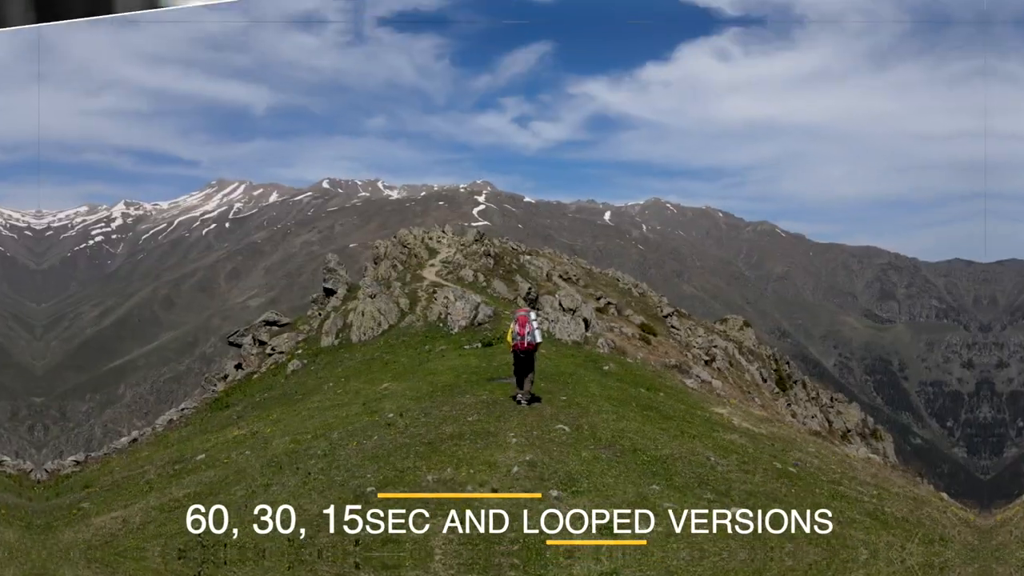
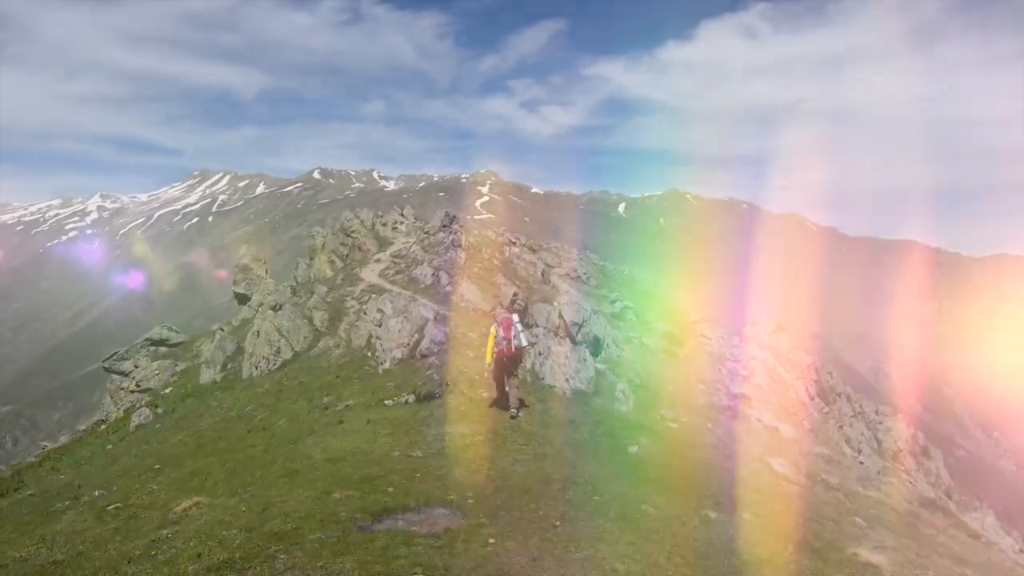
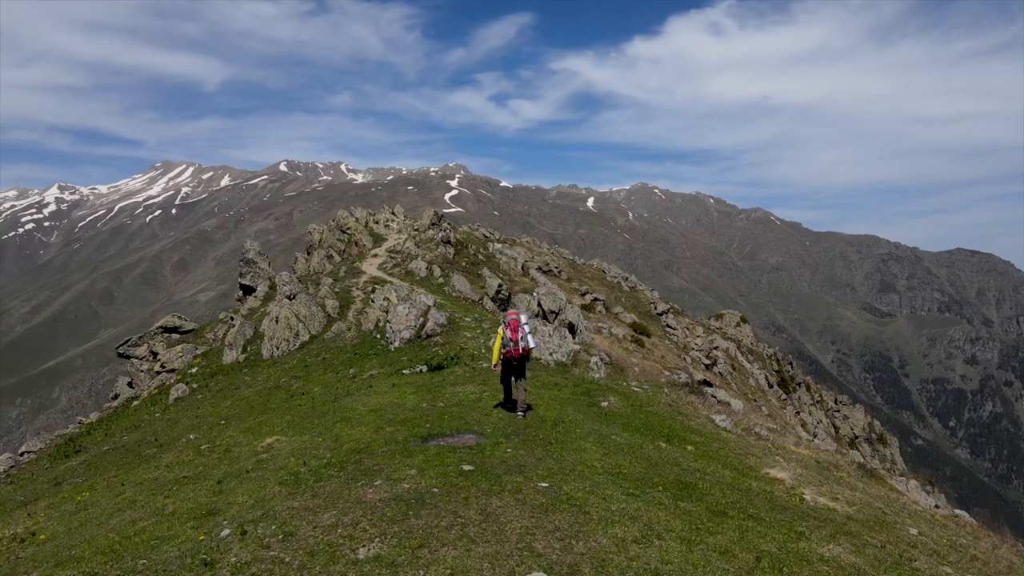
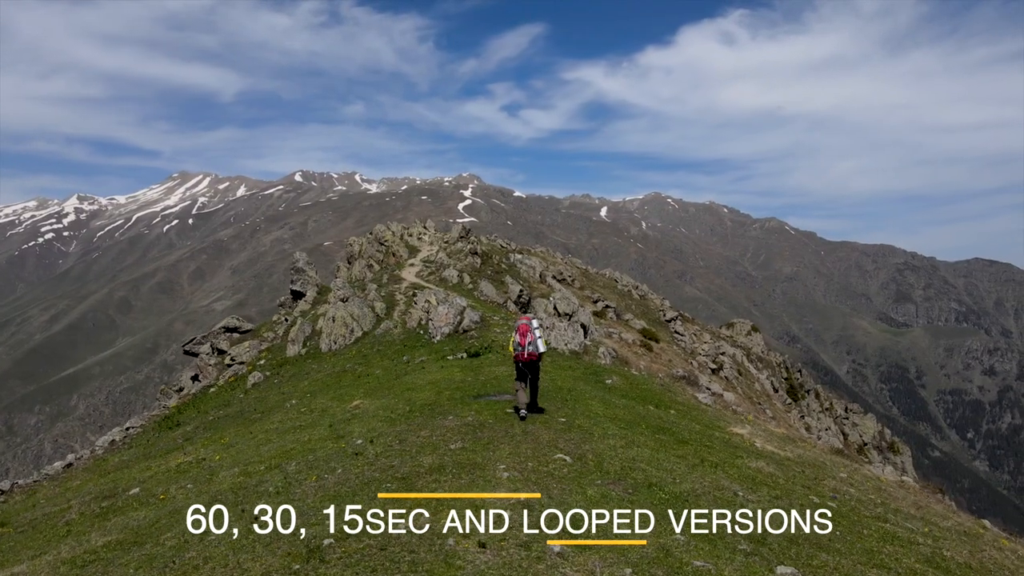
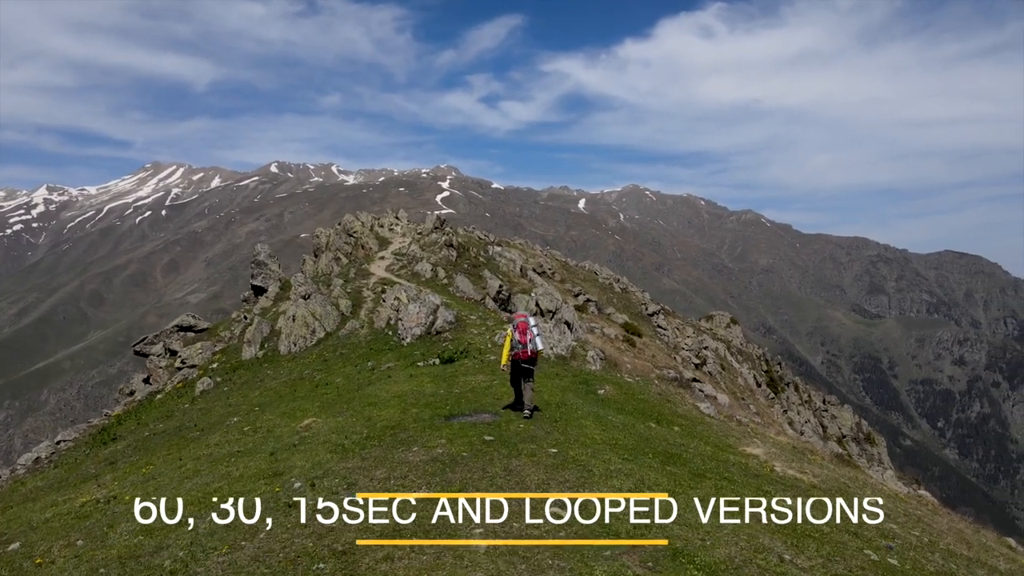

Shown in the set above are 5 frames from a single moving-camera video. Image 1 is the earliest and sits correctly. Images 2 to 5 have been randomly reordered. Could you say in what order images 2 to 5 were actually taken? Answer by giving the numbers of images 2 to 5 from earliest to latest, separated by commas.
4, 5, 3, 2
